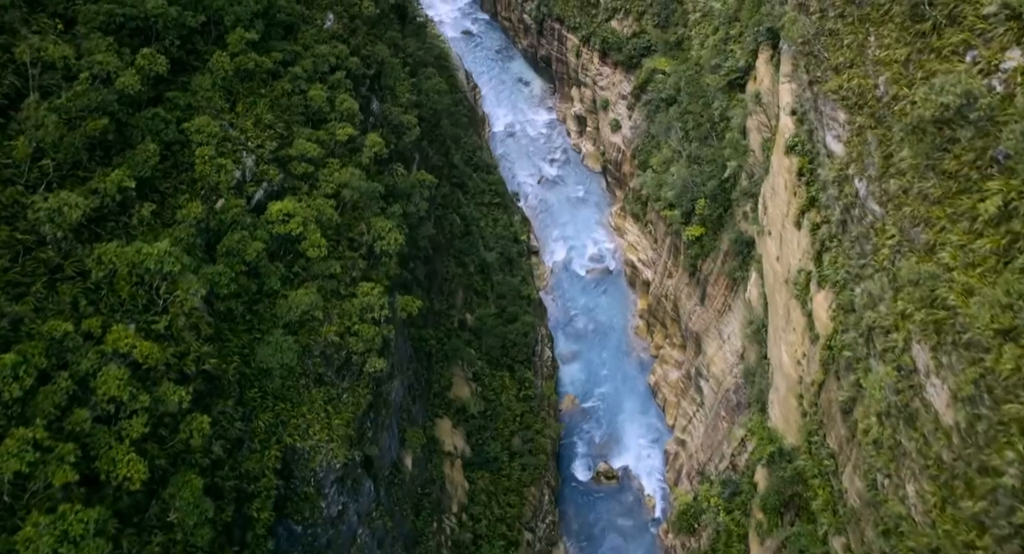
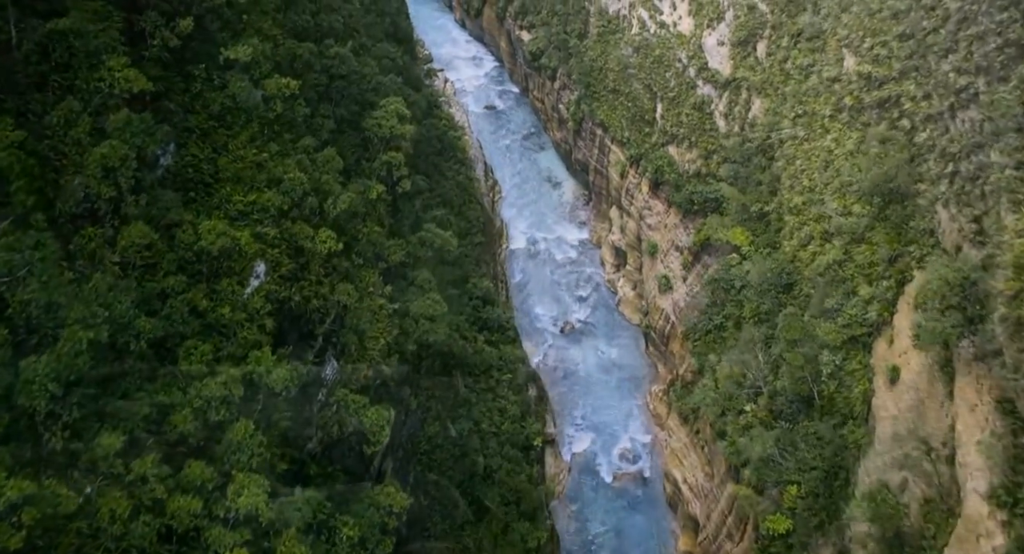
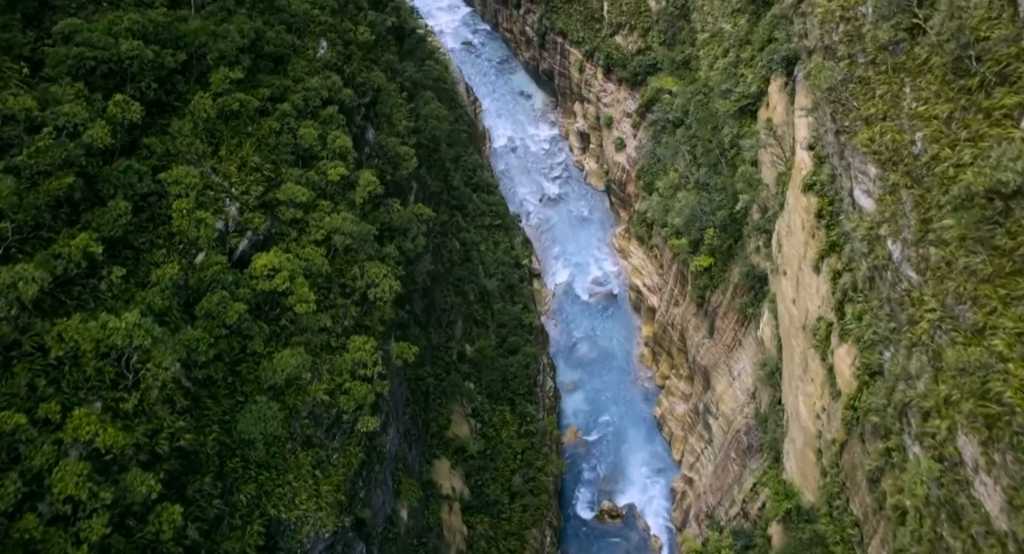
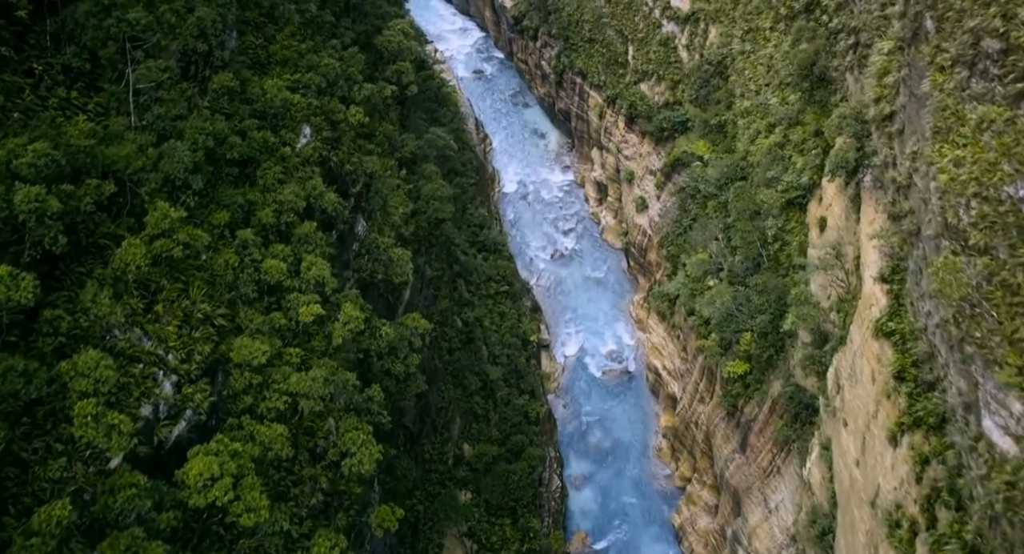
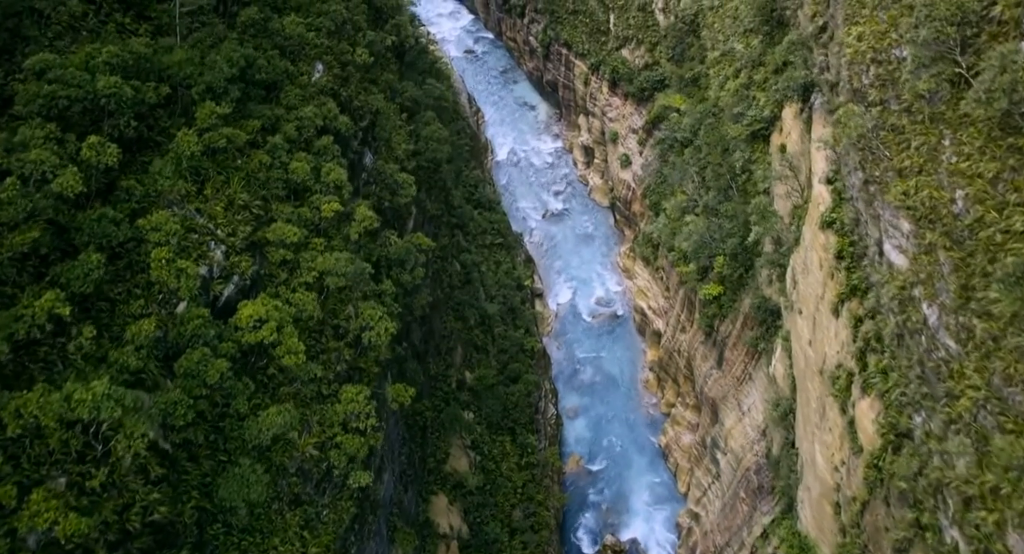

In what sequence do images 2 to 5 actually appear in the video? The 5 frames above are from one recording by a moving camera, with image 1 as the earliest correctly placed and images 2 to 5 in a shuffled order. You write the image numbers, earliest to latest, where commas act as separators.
3, 5, 4, 2
